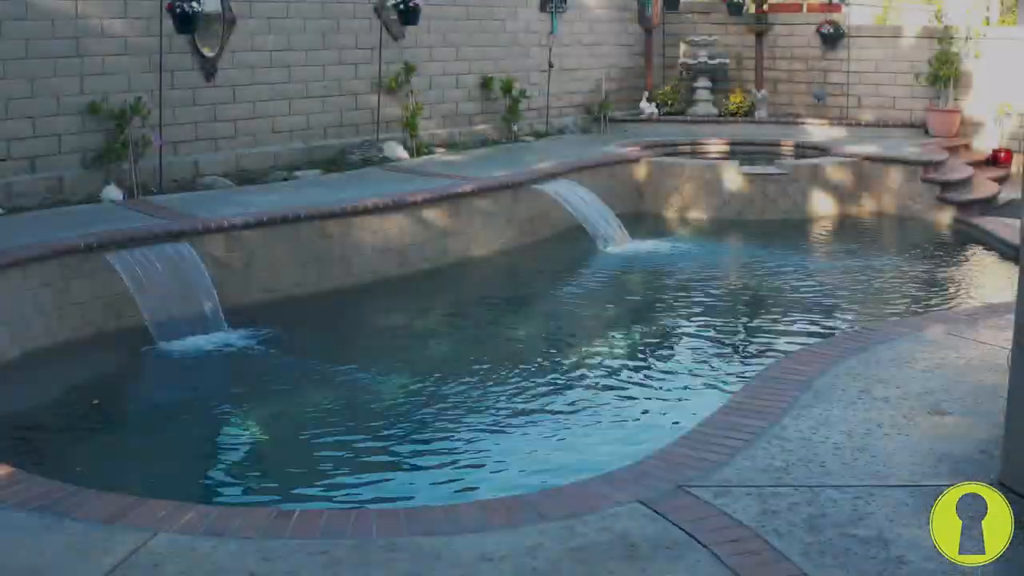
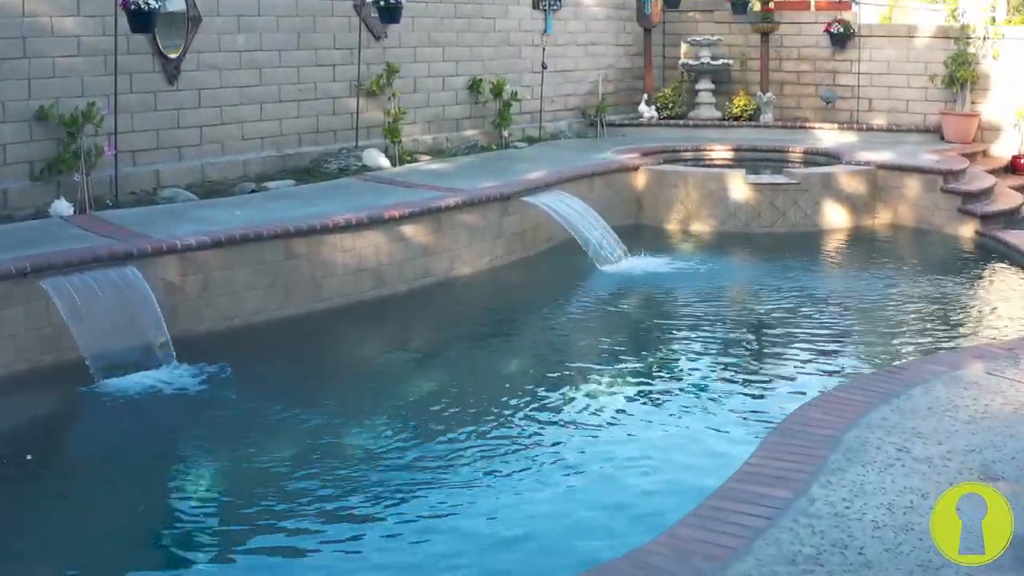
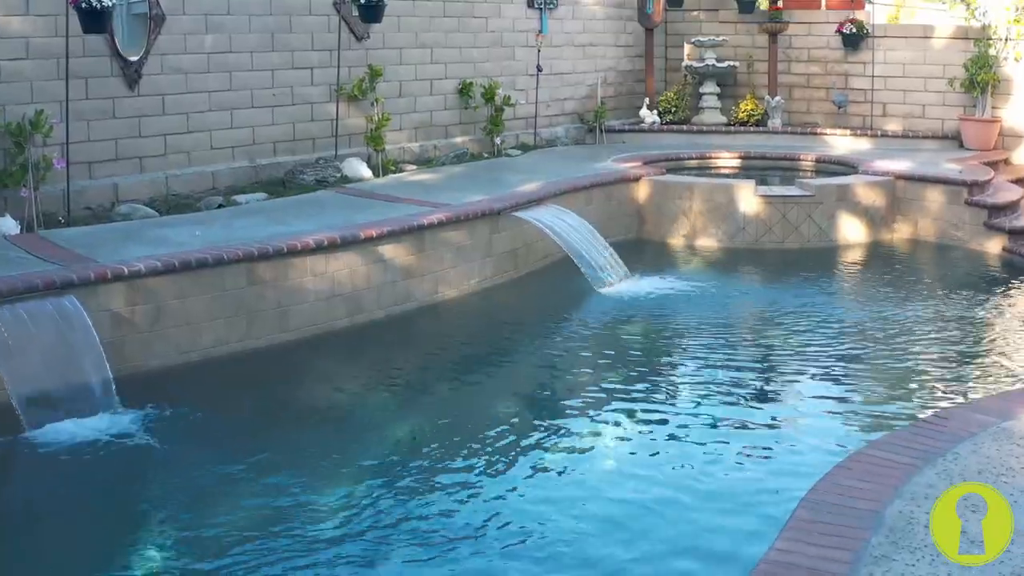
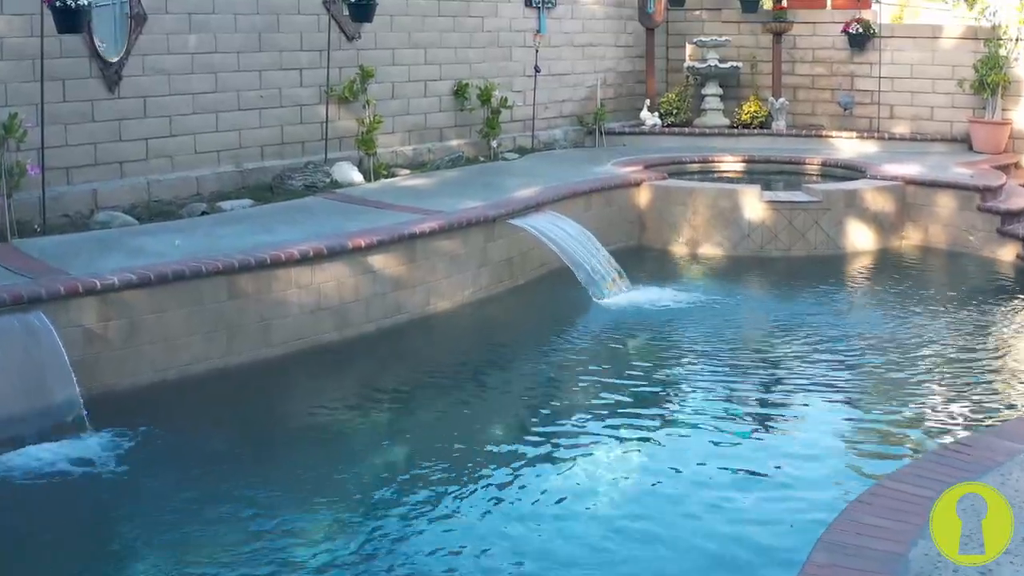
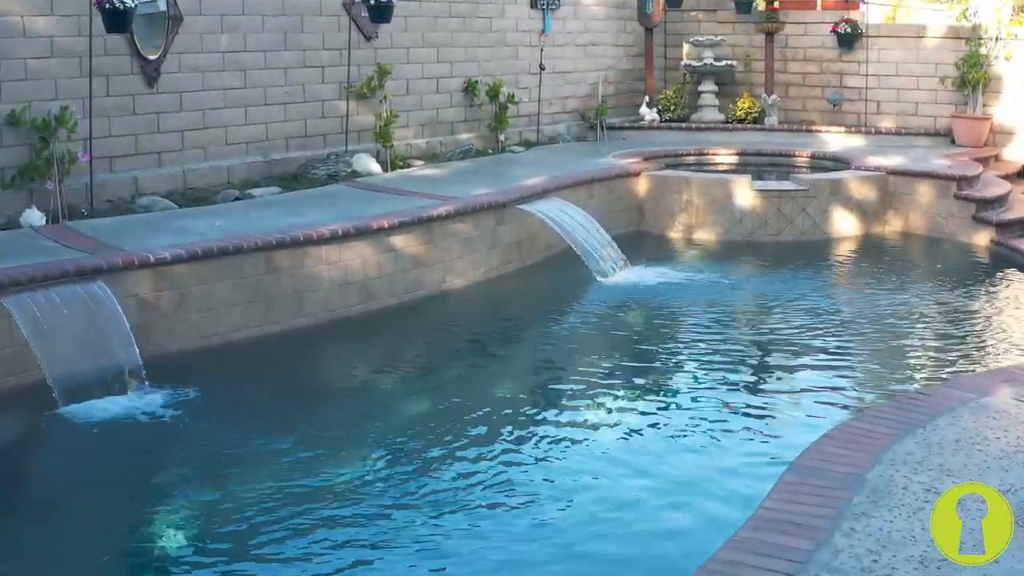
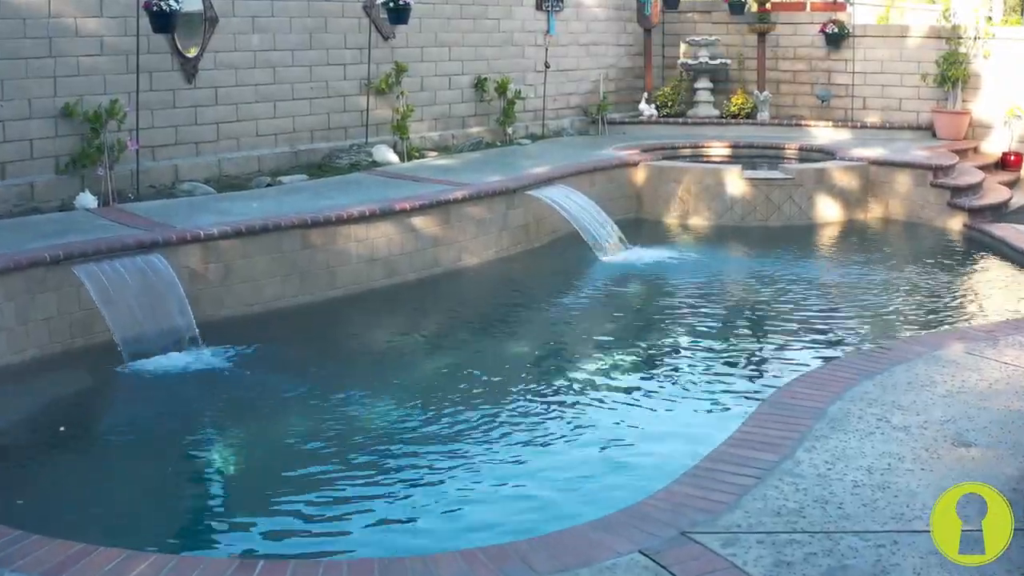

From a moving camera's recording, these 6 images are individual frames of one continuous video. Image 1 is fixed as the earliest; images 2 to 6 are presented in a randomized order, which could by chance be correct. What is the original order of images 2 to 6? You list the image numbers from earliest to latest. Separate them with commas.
6, 2, 5, 3, 4
